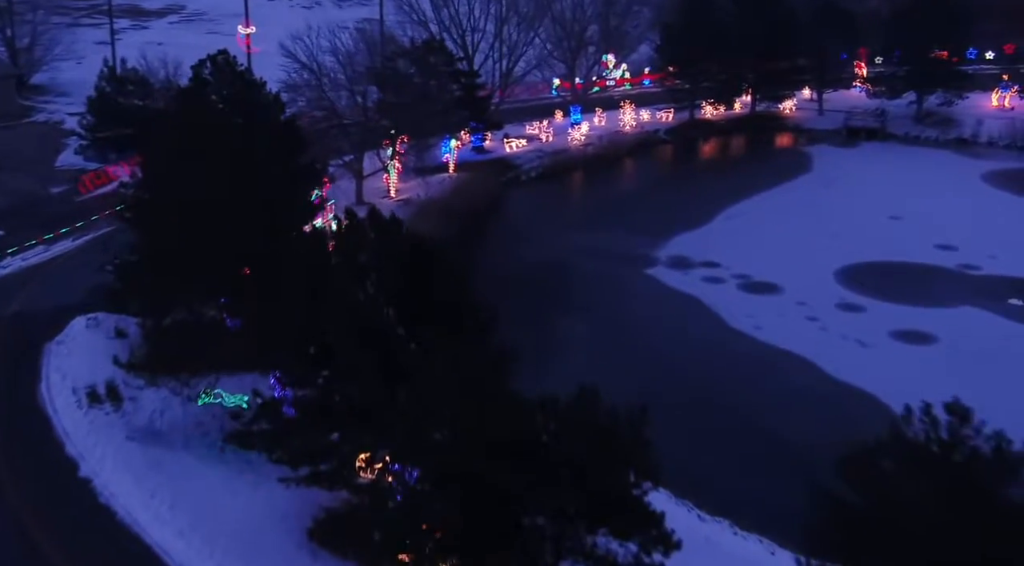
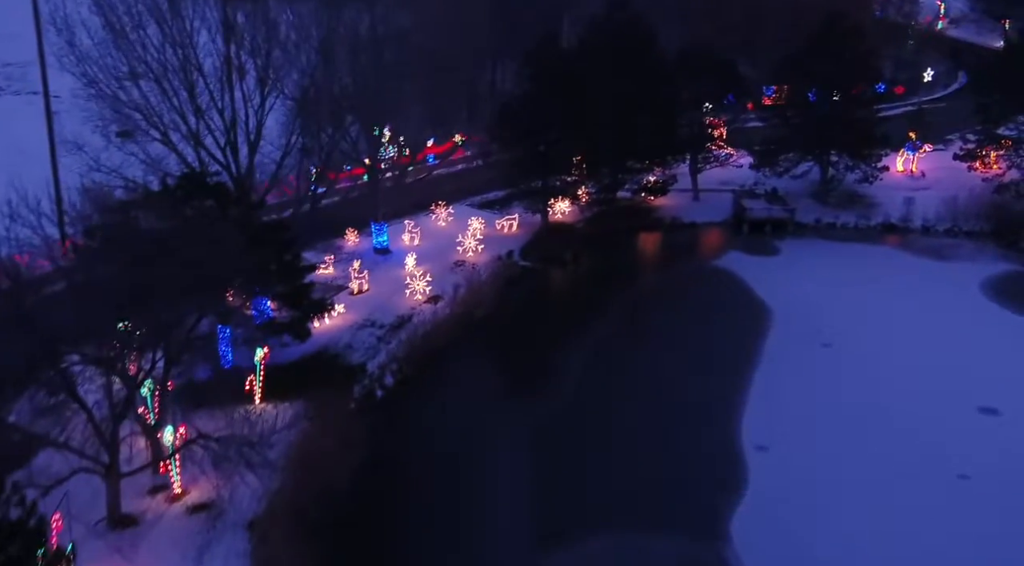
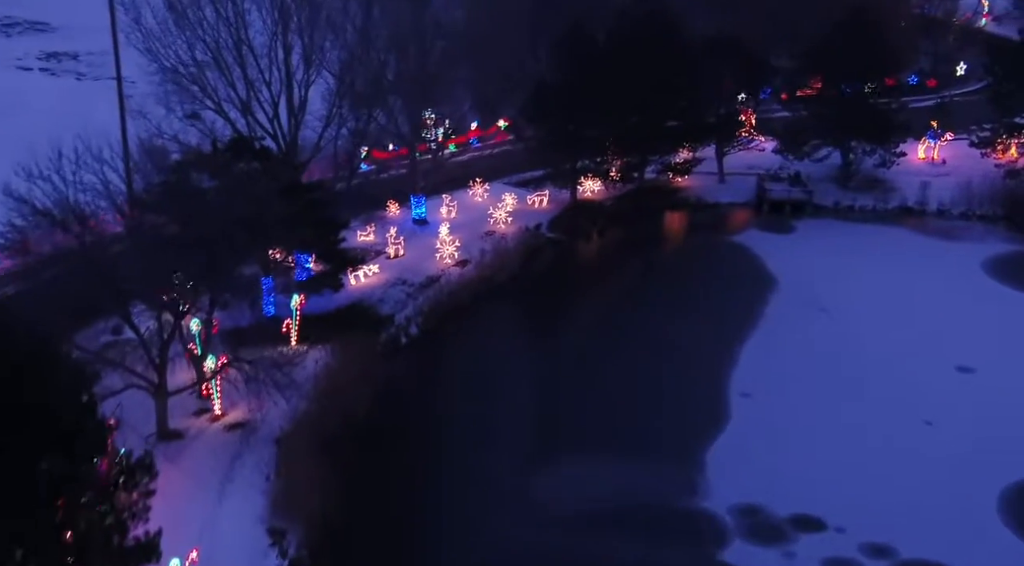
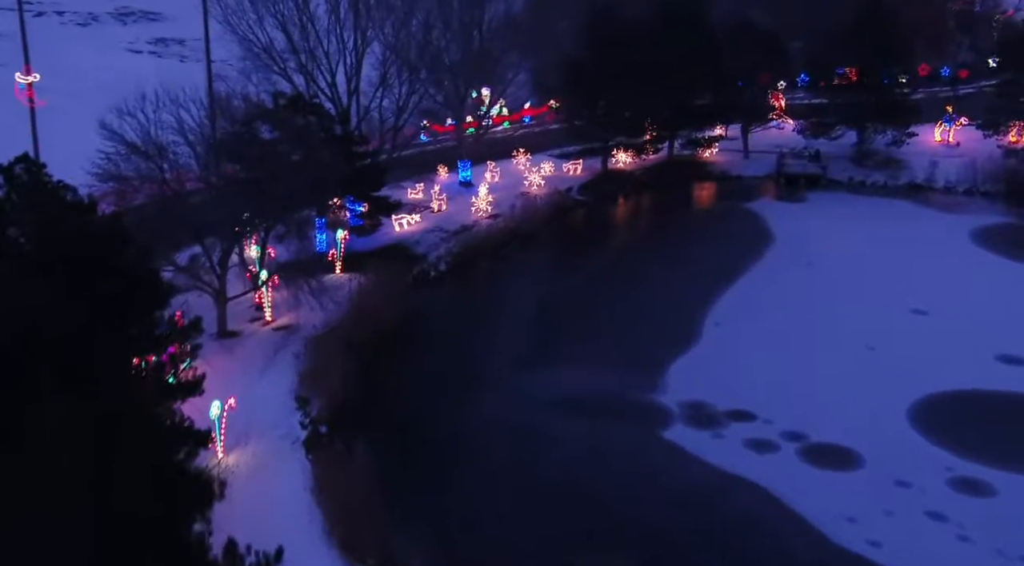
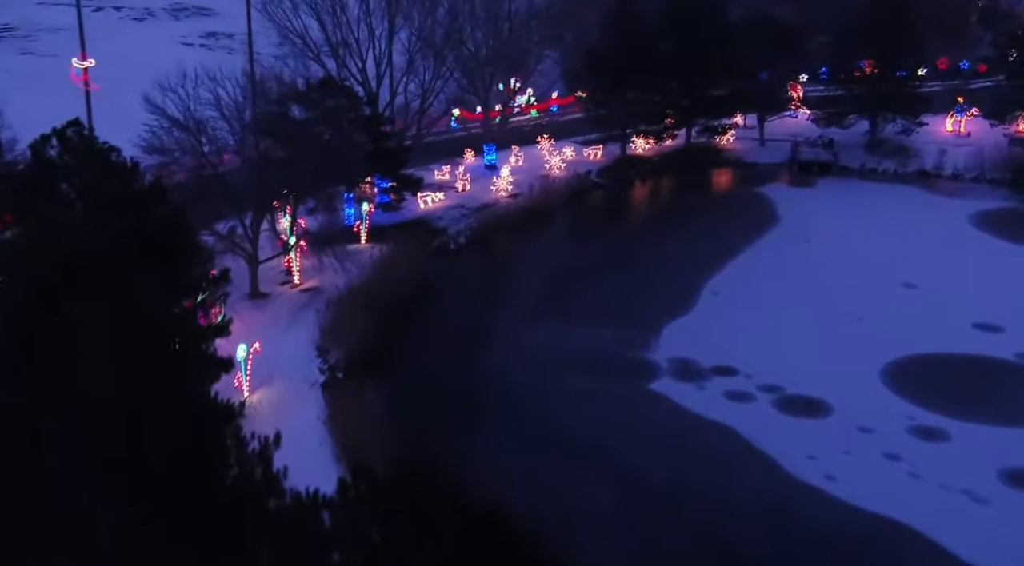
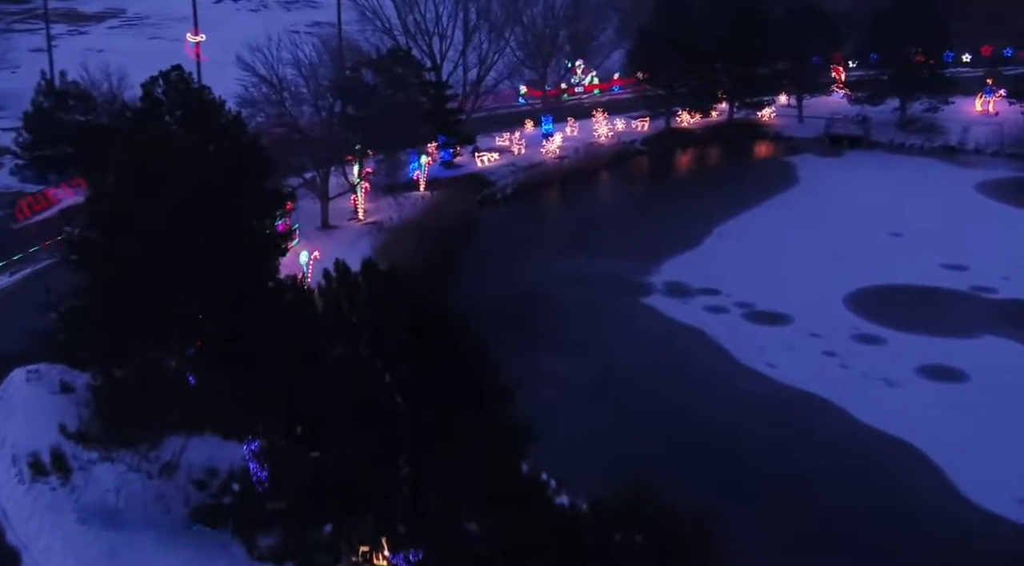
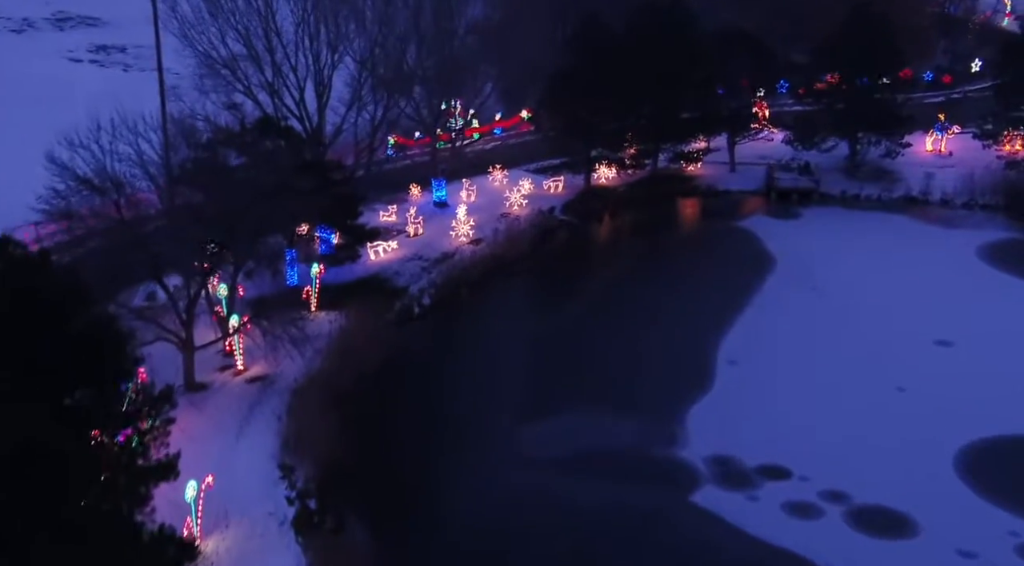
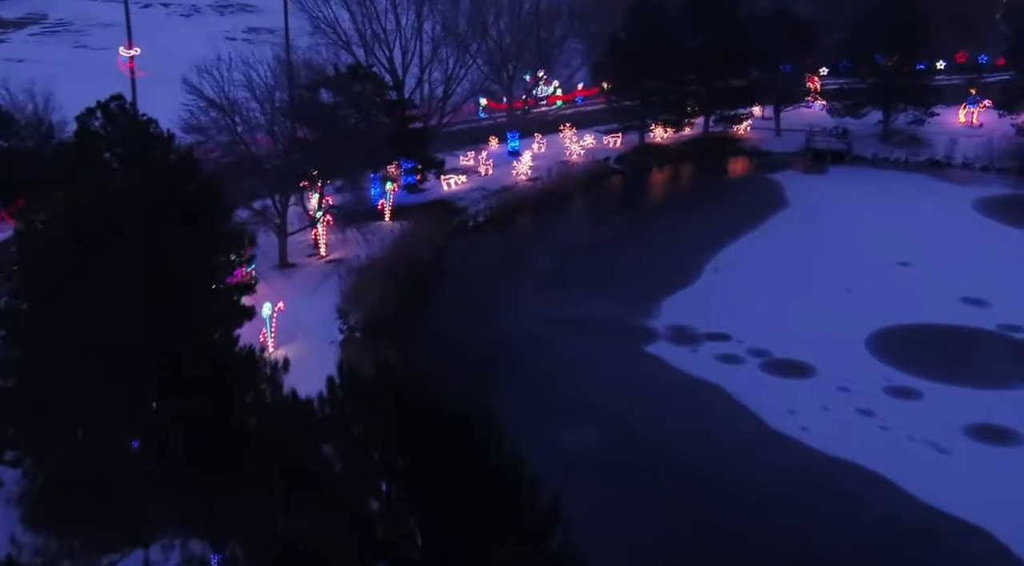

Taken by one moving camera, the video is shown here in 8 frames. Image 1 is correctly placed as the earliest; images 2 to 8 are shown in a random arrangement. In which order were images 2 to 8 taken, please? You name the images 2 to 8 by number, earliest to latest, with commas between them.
6, 8, 5, 4, 7, 3, 2
